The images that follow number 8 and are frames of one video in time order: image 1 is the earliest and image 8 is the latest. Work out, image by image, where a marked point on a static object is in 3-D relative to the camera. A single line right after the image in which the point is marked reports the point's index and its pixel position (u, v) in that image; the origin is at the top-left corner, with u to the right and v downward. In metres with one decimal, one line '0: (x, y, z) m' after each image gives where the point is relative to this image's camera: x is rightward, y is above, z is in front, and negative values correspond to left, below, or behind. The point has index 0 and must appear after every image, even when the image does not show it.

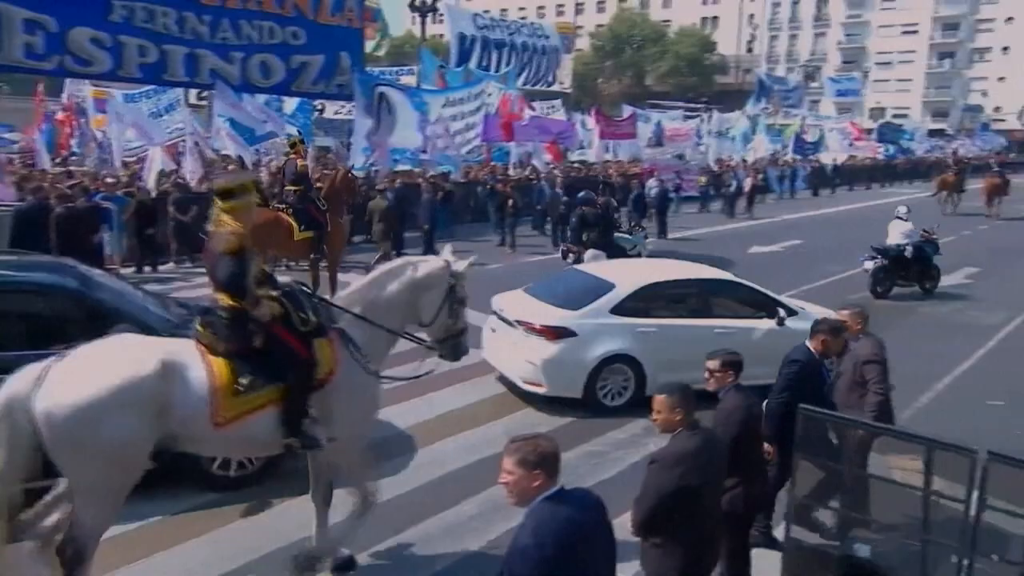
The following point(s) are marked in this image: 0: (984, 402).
0: (+6.6, -1.8, +11.6) m
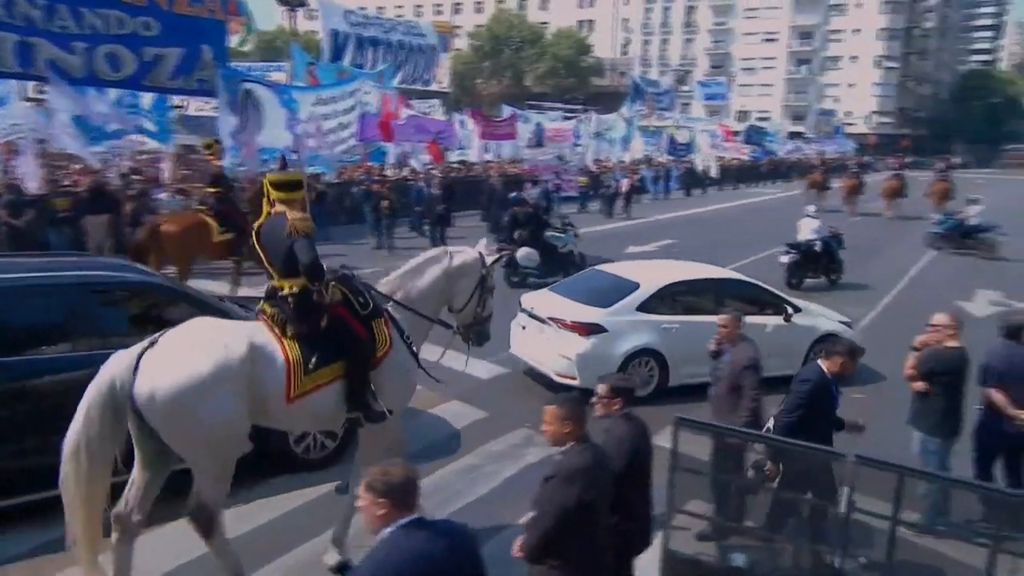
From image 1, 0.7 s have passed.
0: (+5.2, -1.7, +11.9) m
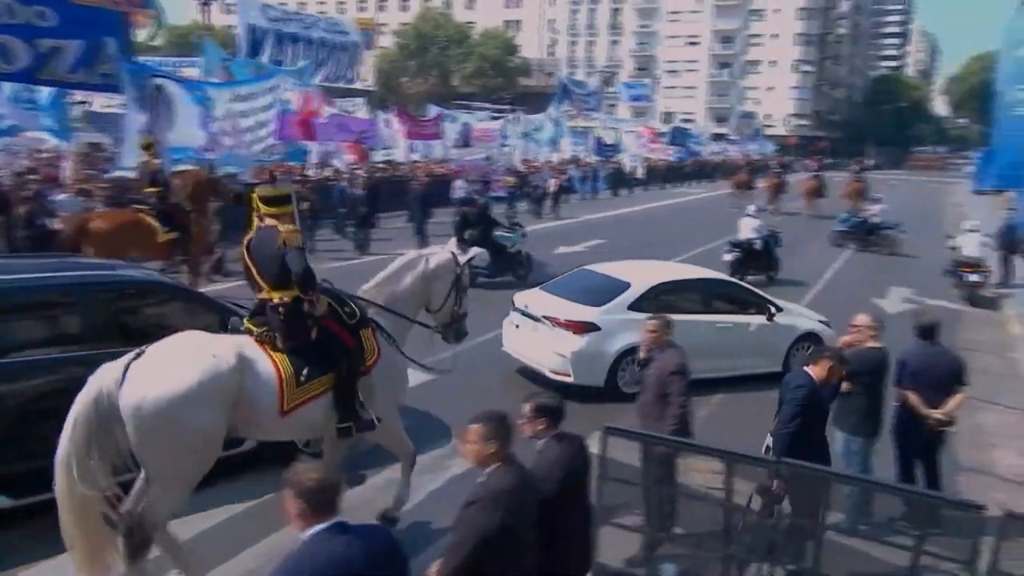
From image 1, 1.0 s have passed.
0: (+4.0, -1.7, +12.1) m
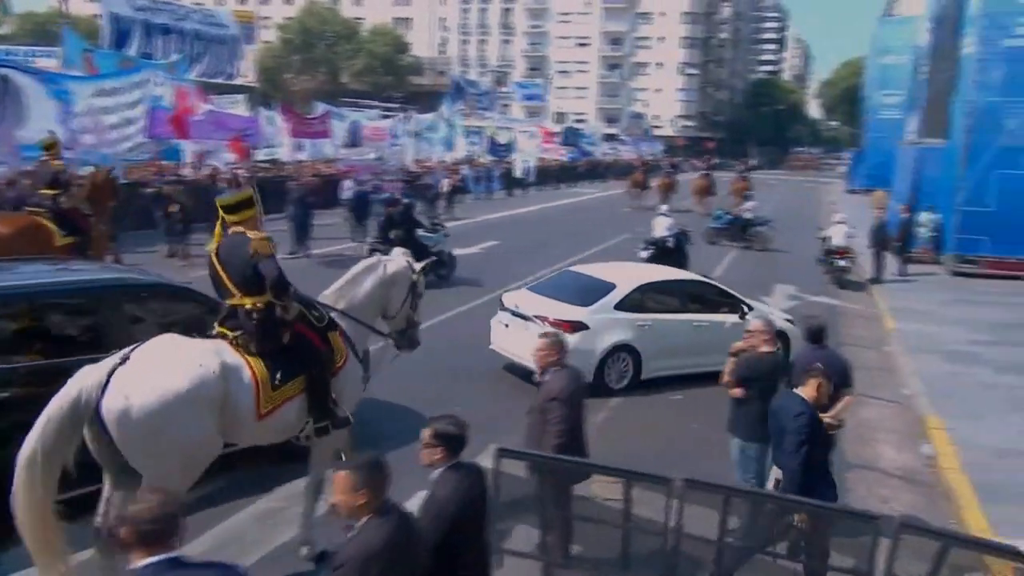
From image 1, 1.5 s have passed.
0: (+2.4, -1.7, +12.1) m
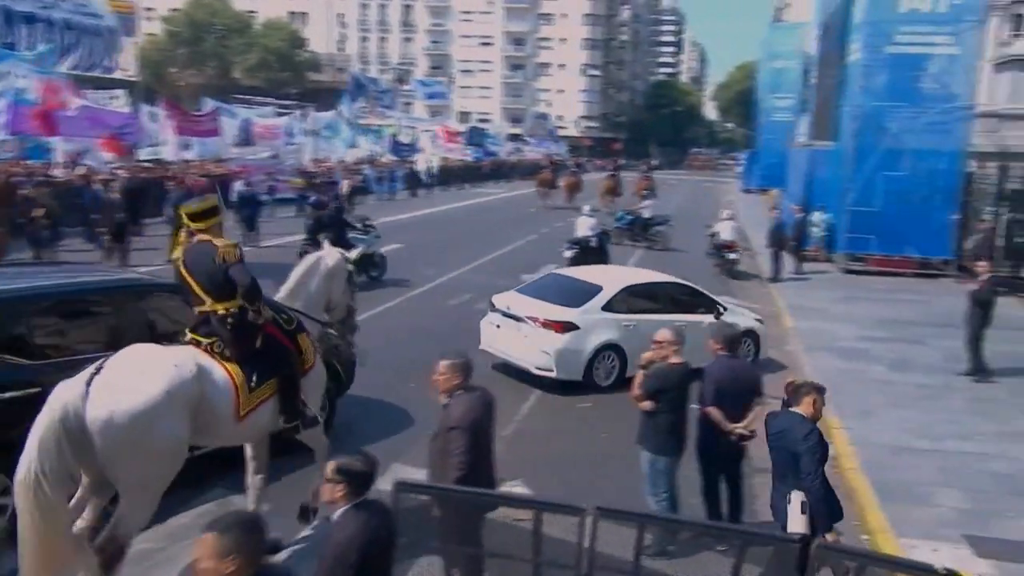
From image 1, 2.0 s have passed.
0: (+0.9, -1.8, +11.8) m
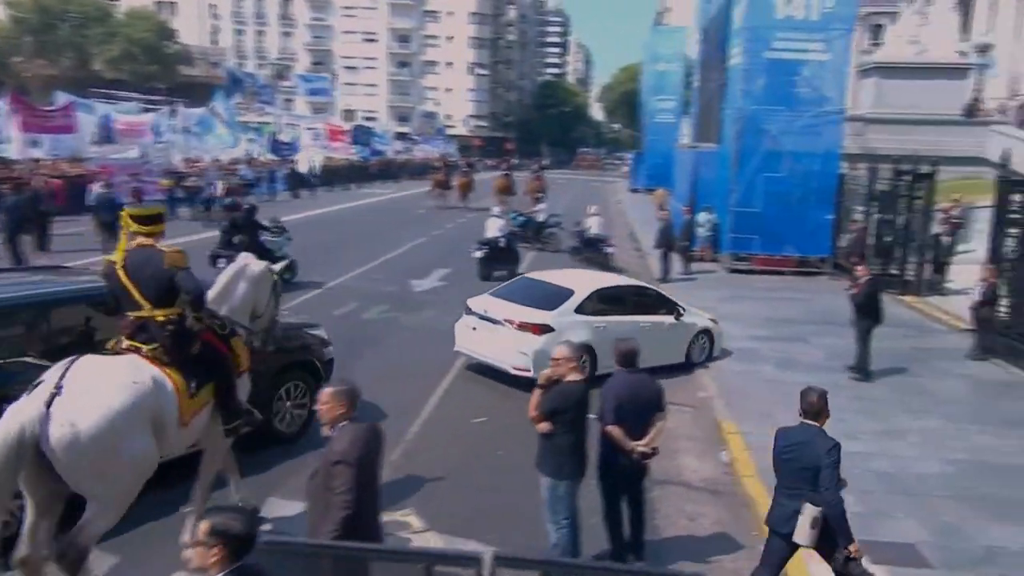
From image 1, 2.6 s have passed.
0: (-0.6, -1.9, +11.2) m
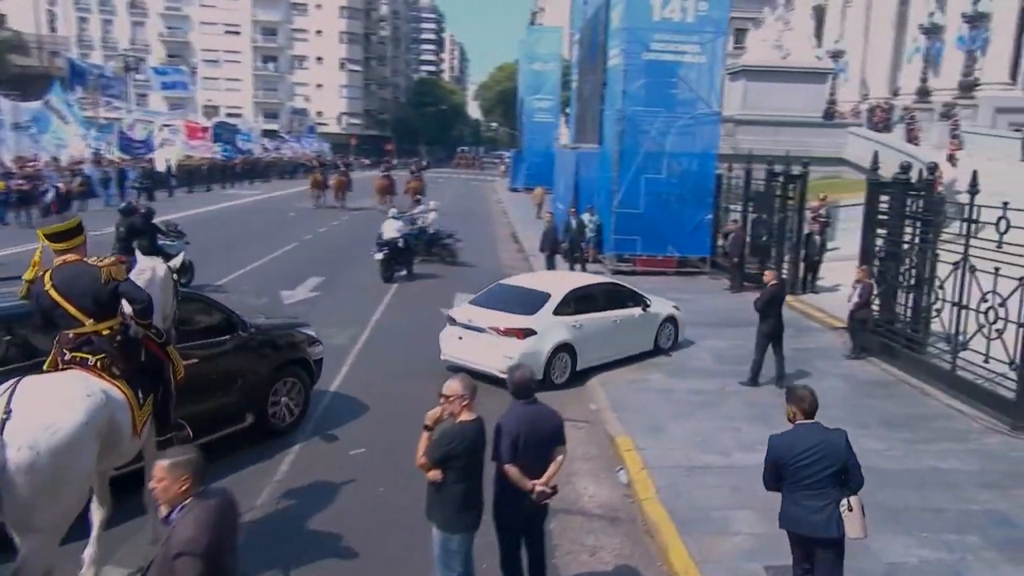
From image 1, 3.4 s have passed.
0: (-2.2, -2.1, +10.2) m
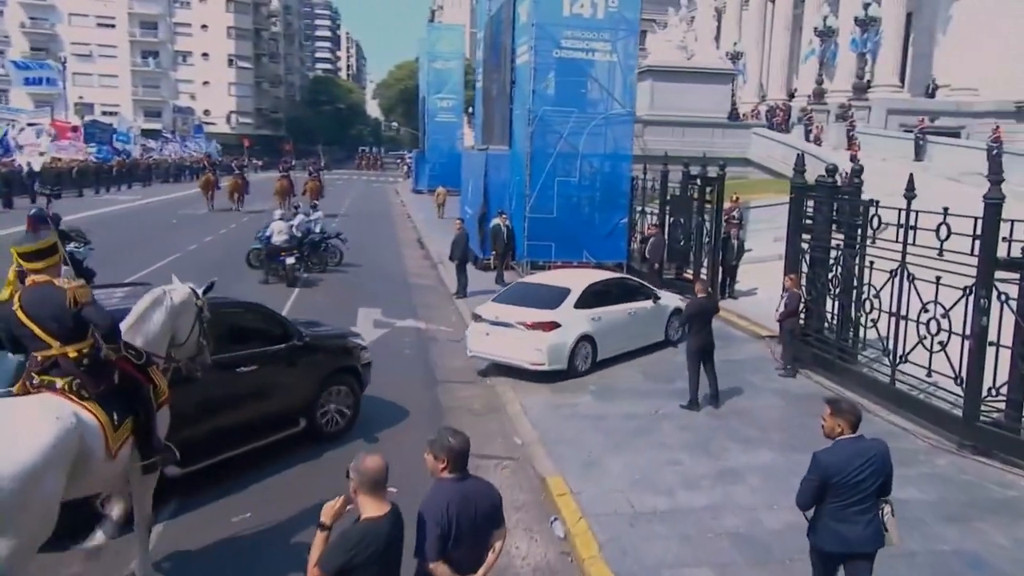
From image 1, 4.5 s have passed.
0: (-3.1, -2.5, +8.5) m
